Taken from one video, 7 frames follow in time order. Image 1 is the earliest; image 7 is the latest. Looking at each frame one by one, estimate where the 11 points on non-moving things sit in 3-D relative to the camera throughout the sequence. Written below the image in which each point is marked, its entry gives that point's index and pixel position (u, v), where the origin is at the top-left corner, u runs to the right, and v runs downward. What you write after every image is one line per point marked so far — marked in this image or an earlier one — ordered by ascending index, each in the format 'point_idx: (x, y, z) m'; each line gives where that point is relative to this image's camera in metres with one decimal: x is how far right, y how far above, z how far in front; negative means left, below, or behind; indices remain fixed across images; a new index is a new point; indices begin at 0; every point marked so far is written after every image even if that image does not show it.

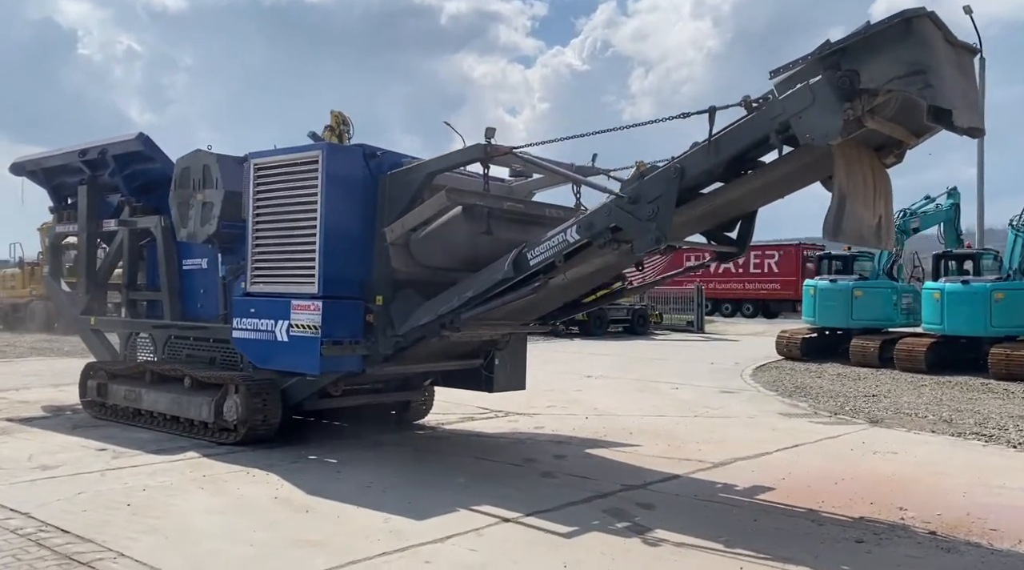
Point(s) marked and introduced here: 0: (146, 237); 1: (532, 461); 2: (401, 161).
0: (-4.4, +0.6, +10.5) m
1: (+0.2, -1.5, +7.4) m
2: (-1.0, +1.1, +7.8) m
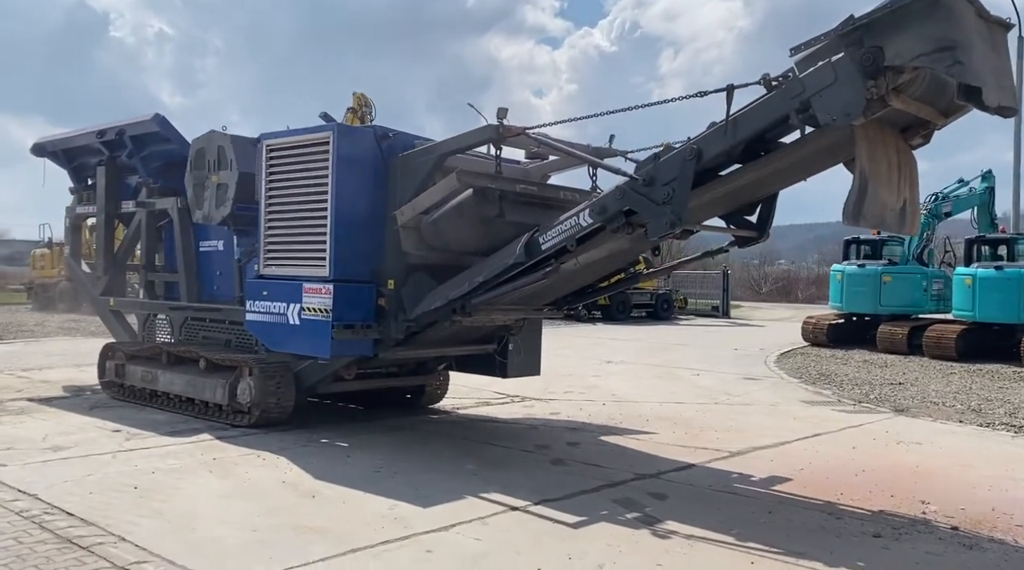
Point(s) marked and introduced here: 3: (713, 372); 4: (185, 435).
0: (-4.2, +0.8, +10.5) m
1: (+0.3, -1.4, +7.3) m
2: (-0.9, +1.3, +7.7) m
3: (+3.2, -1.4, +13.9) m
4: (-2.9, -1.3, +7.8) m
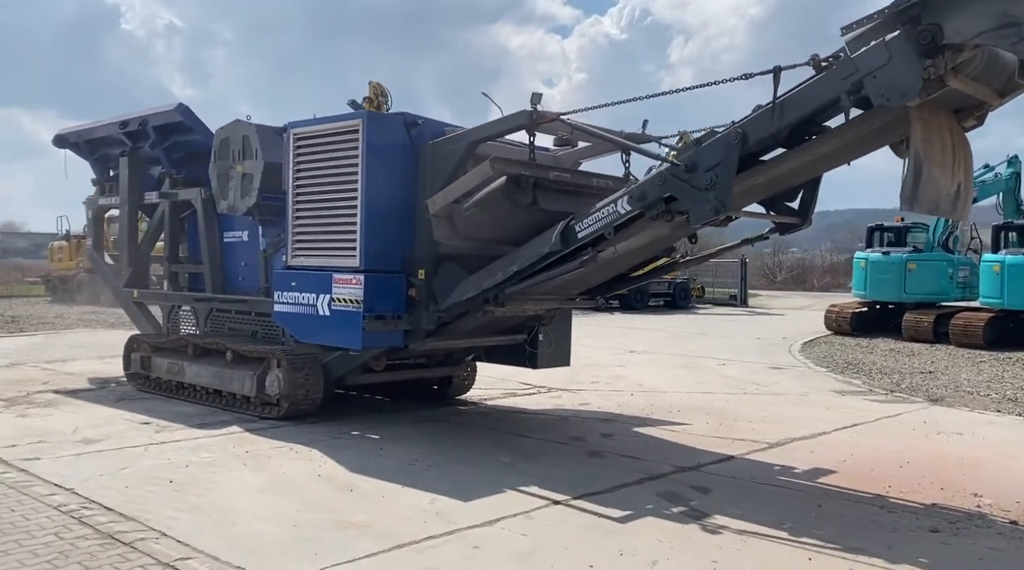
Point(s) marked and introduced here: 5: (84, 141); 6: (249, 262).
0: (-3.9, +0.9, +10.4) m
1: (+0.6, -1.3, +7.2) m
2: (-0.6, +1.3, +7.6) m
3: (+3.6, -1.2, +13.7) m
4: (-2.6, -1.3, +7.7) m
5: (-5.6, +1.9, +11.4) m
6: (-2.8, +0.2, +9.4) m
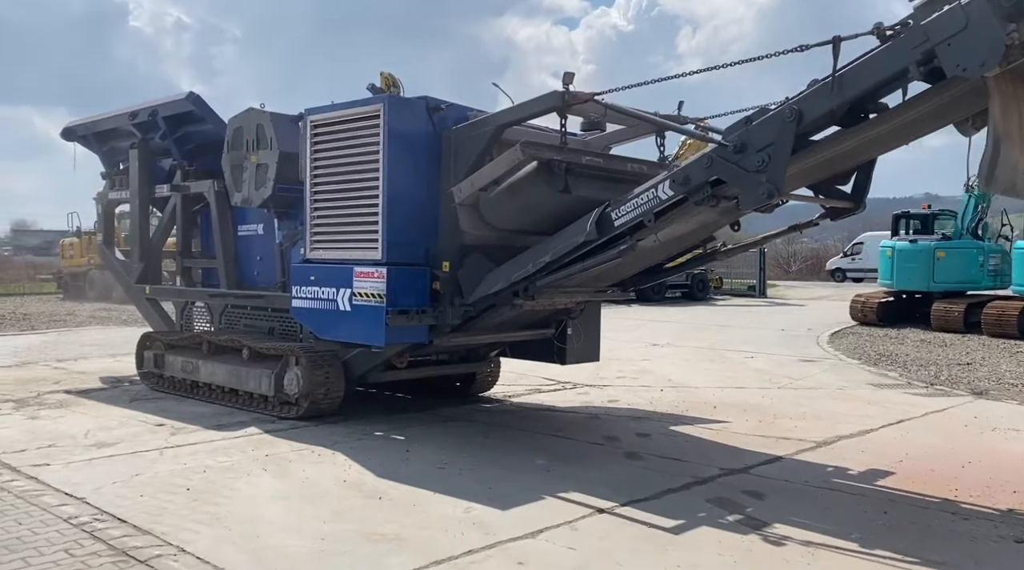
0: (-3.6, +1.0, +10.1) m
1: (+0.8, -1.2, +6.8) m
2: (-0.4, +1.4, +7.2) m
3: (+3.9, -1.1, +13.3) m
4: (-2.4, -1.2, +7.4) m
5: (-5.3, +1.9, +11.1) m
6: (-2.6, +0.3, +9.1) m
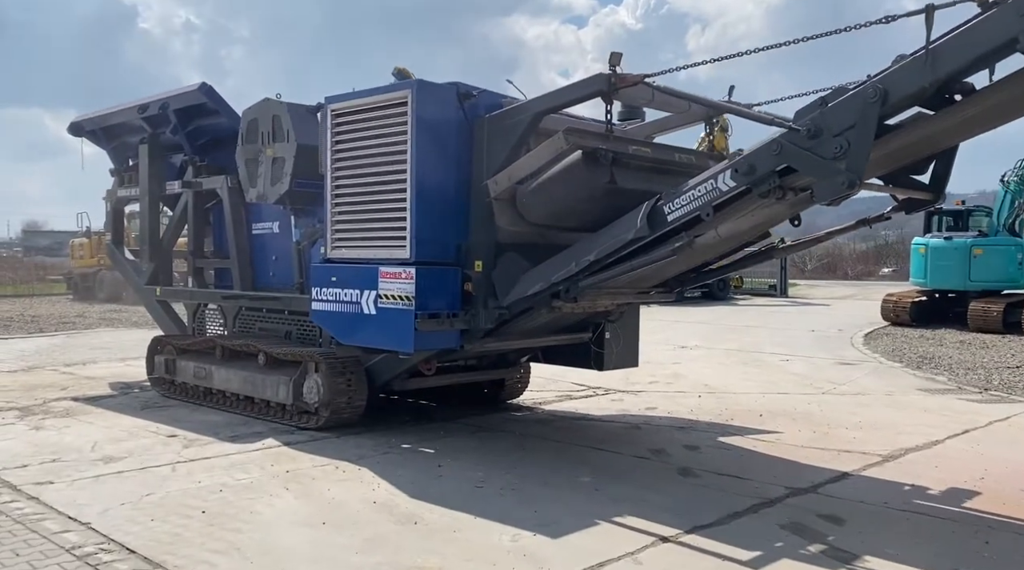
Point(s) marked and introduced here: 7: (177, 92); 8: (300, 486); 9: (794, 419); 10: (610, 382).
0: (-3.3, +0.9, +9.6) m
1: (+1.1, -1.2, +6.3) m
2: (-0.1, +1.4, +6.7) m
3: (+4.2, -1.0, +12.8) m
4: (-2.1, -1.2, +6.9) m
5: (-5.0, +1.9, +10.6) m
6: (-2.3, +0.3, +8.6) m
7: (-3.6, +2.1, +9.3) m
8: (-1.3, -1.2, +5.4) m
9: (+2.5, -1.2, +7.8) m
10: (+1.2, -1.1, +10.3) m
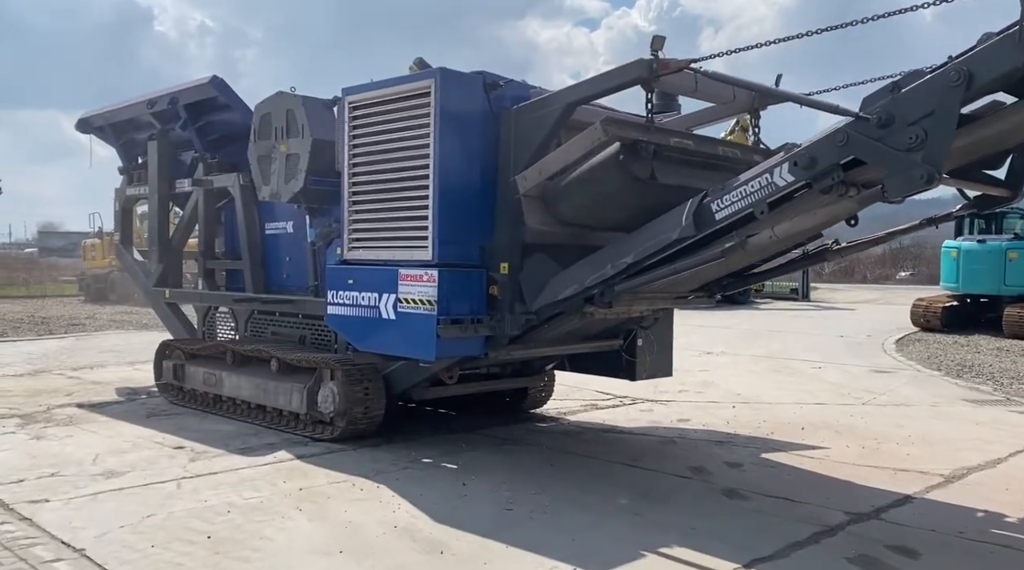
0: (-3.1, +0.9, +9.2) m
1: (+1.3, -1.2, +5.9) m
2: (+0.1, +1.4, +6.2) m
3: (+4.5, -1.1, +12.3) m
4: (-1.9, -1.2, +6.5) m
5: (-4.7, +1.9, +10.2) m
6: (-2.0, +0.3, +8.2) m
7: (-3.3, +2.0, +9.0) m
8: (-1.1, -1.3, +5.0) m
9: (+2.7, -1.2, +7.3) m
10: (+1.4, -1.2, +9.8) m
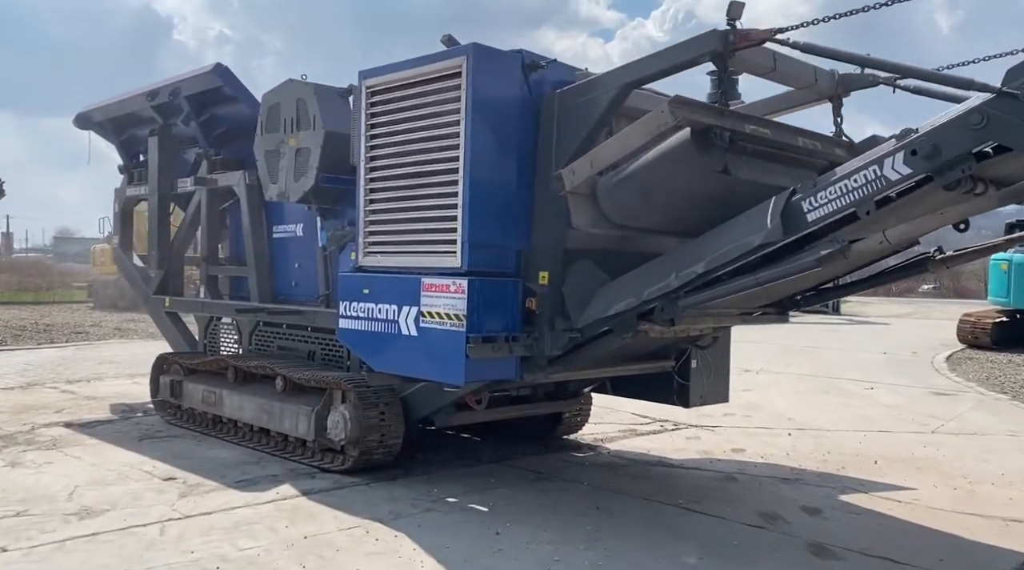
0: (-2.8, +0.8, +8.5) m
1: (+1.5, -1.3, +5.0) m
2: (+0.4, +1.3, +5.4) m
3: (+4.9, -1.3, +11.4) m
4: (-1.6, -1.3, +5.7) m
5: (-4.4, +1.8, +9.5) m
6: (-1.8, +0.2, +7.4) m
7: (-3.0, +2.0, +8.2) m
8: (-0.9, -1.3, +4.1) m
9: (+3.0, -1.3, +6.4) m
10: (+1.7, -1.3, +9.0) m
